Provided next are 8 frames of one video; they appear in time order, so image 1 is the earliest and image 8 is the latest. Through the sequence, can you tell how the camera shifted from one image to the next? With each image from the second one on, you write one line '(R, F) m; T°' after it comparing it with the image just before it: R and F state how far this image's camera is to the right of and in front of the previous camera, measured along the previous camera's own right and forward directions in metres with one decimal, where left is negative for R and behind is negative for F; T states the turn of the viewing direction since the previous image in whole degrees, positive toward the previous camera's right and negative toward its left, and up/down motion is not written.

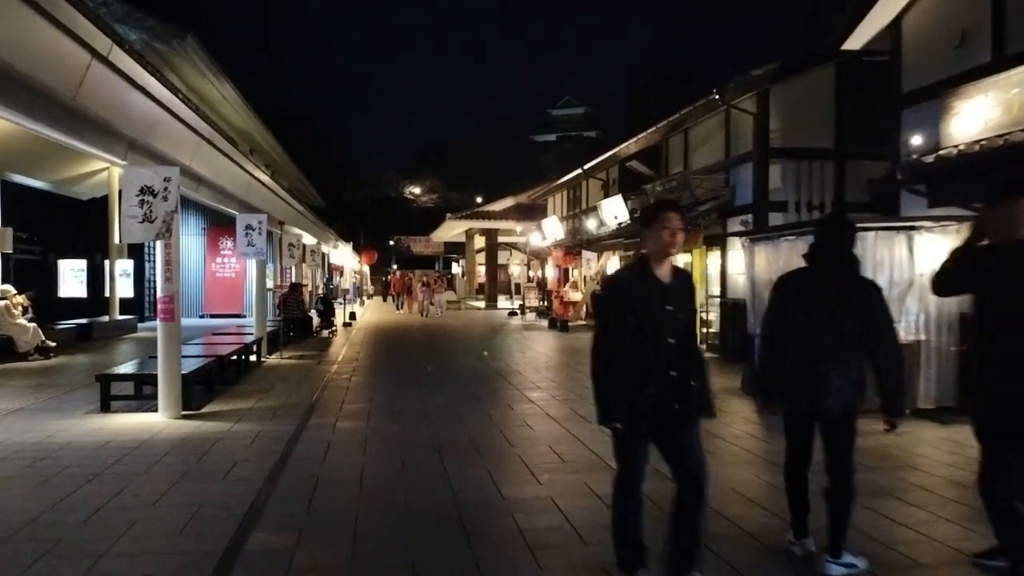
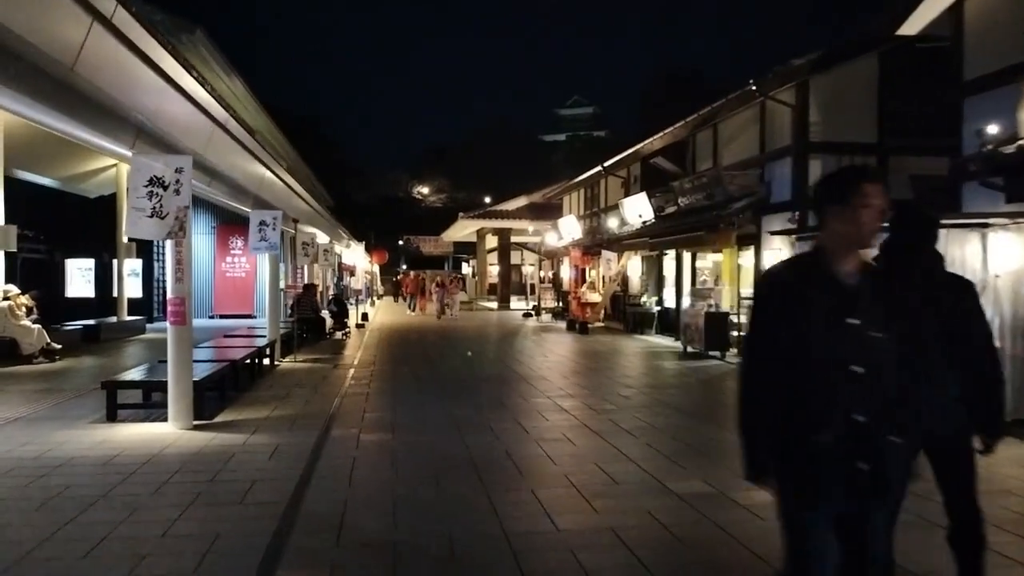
(-0.3, +0.6) m; -1°
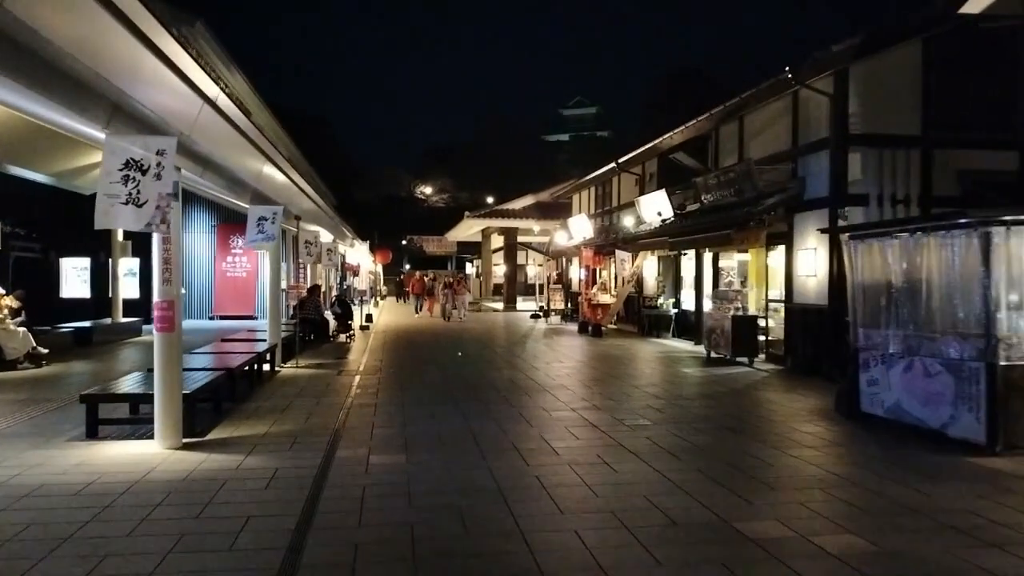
(-0.2, +0.8) m; 0°
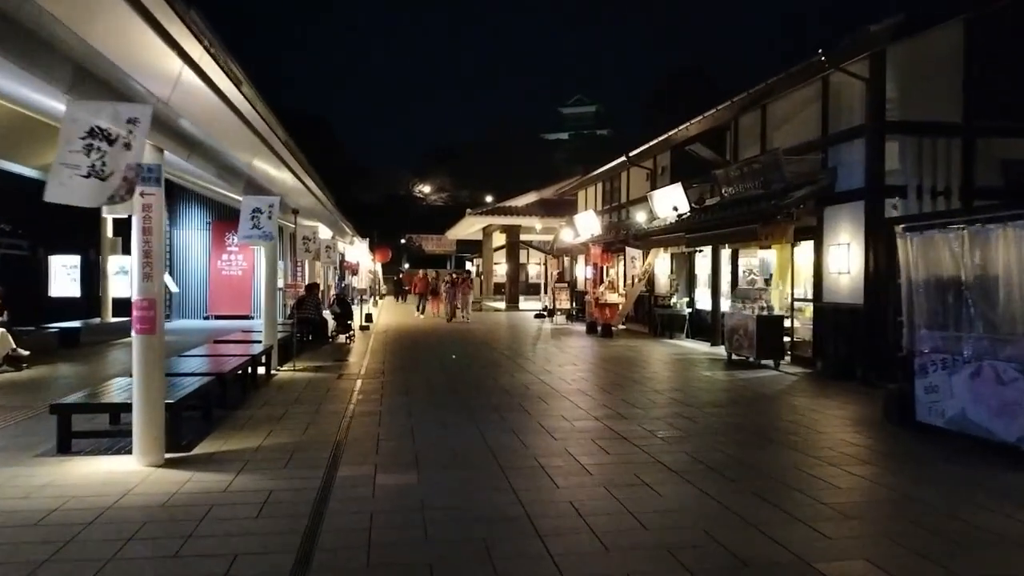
(-0.2, +0.8) m; 0°
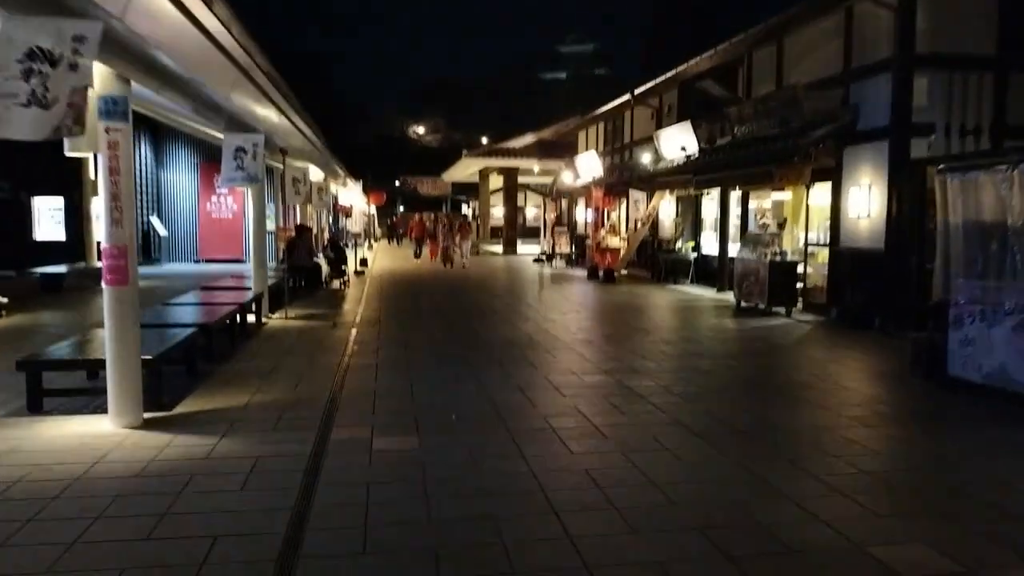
(-0.1, +0.6) m; 0°
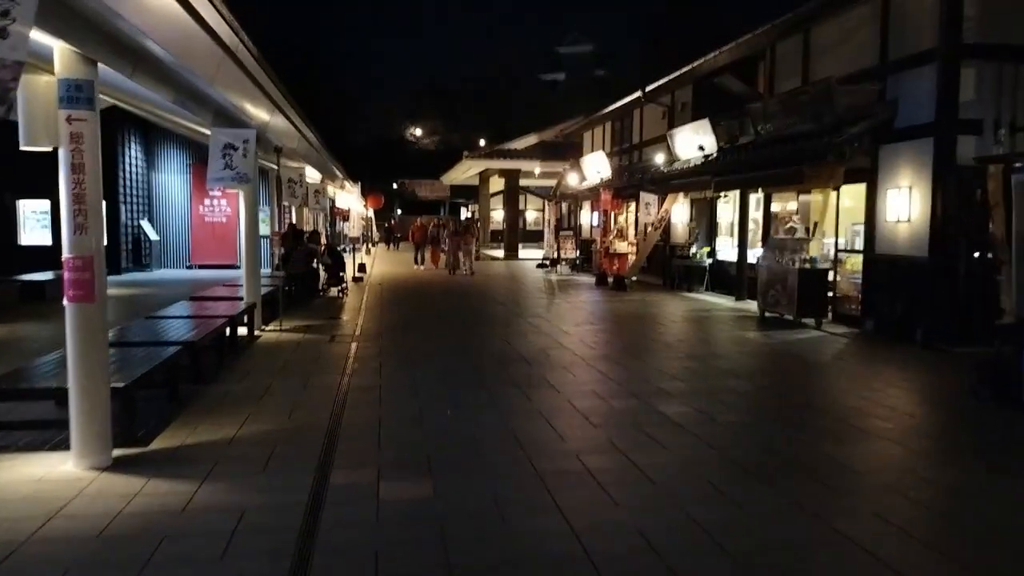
(-0.2, +0.8) m; 0°
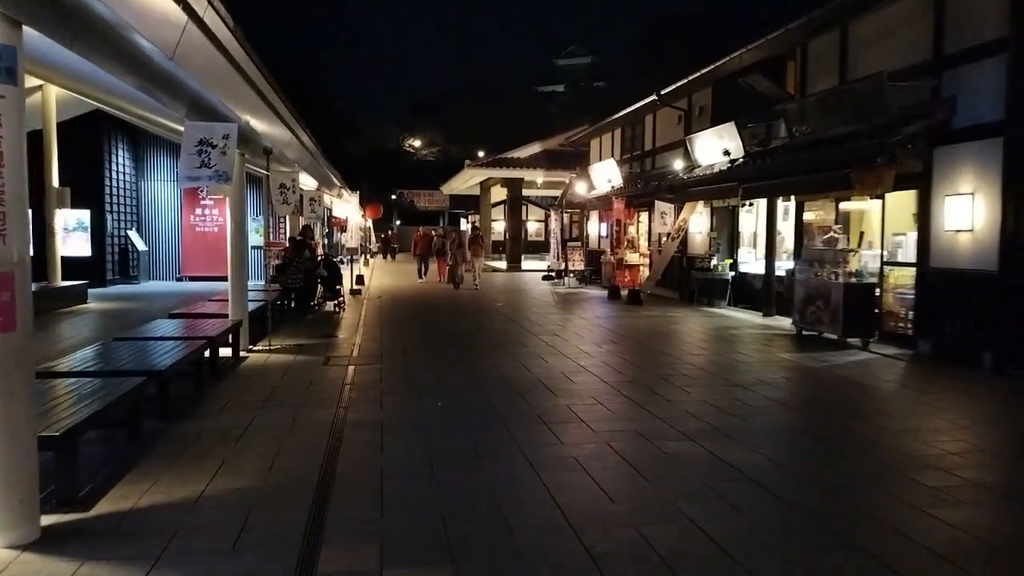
(-0.2, +1.1) m; 0°
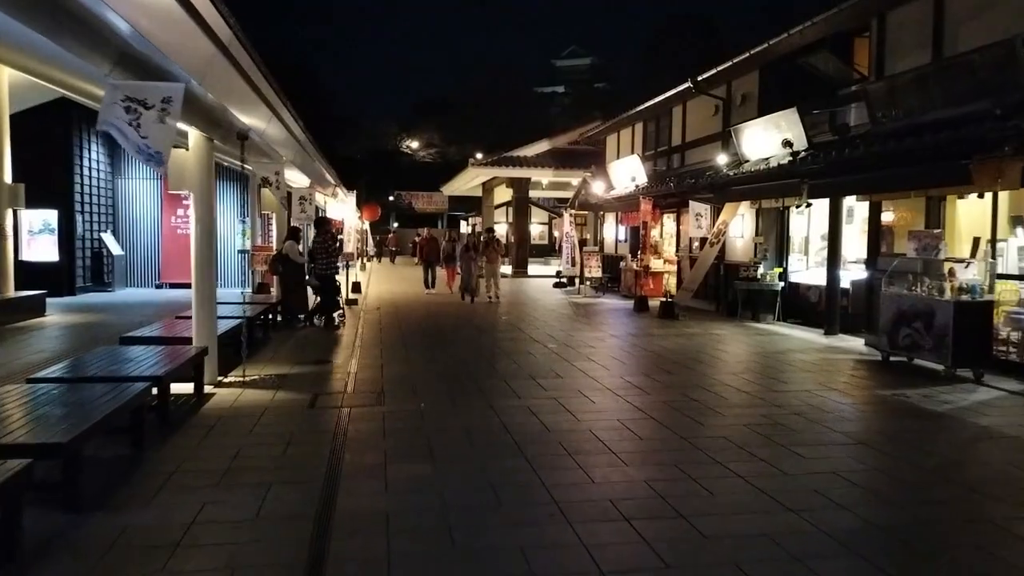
(-0.4, +2.0) m; 0°
